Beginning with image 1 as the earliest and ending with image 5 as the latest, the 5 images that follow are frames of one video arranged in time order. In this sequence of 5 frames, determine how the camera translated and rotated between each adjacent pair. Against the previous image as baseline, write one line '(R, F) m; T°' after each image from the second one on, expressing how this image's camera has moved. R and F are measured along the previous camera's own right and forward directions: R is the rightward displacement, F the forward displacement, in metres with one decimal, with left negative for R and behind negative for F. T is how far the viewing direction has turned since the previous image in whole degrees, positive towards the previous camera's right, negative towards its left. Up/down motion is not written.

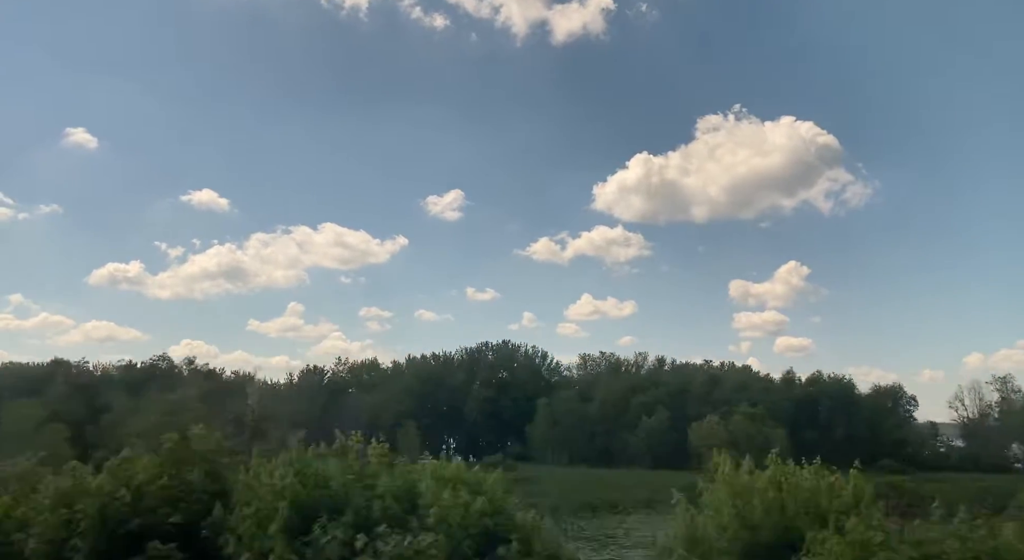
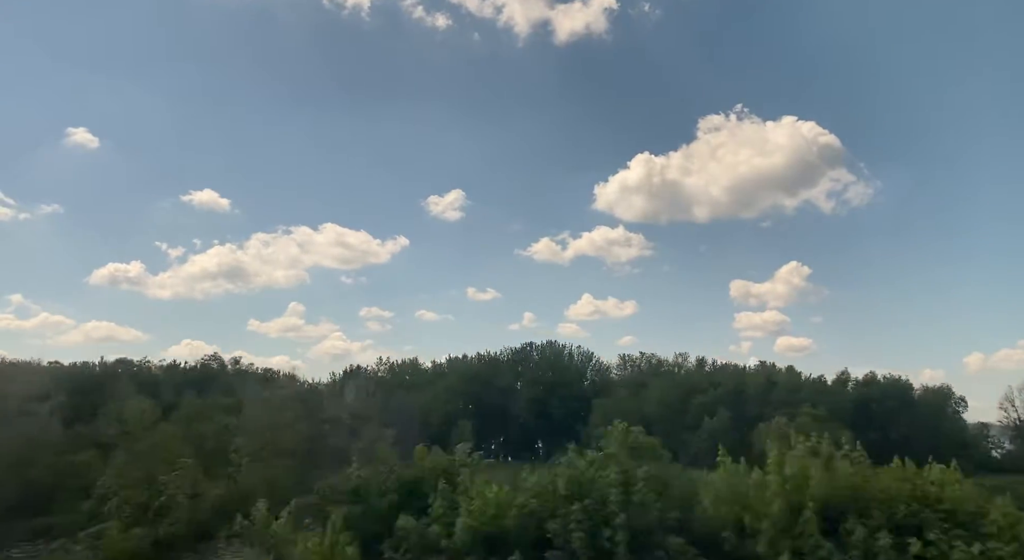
(-5.6, +0.6) m; 0°
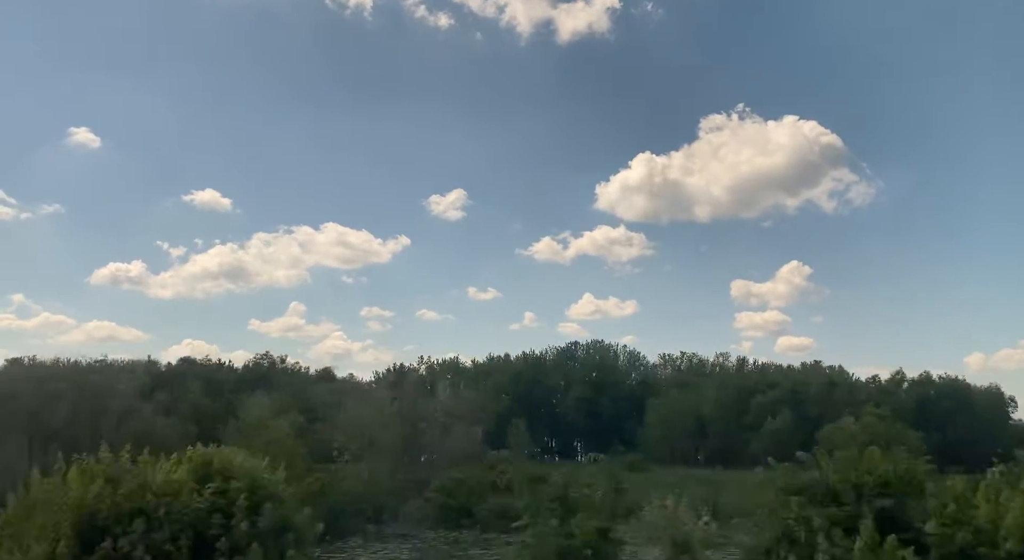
(-5.6, +0.6) m; 0°
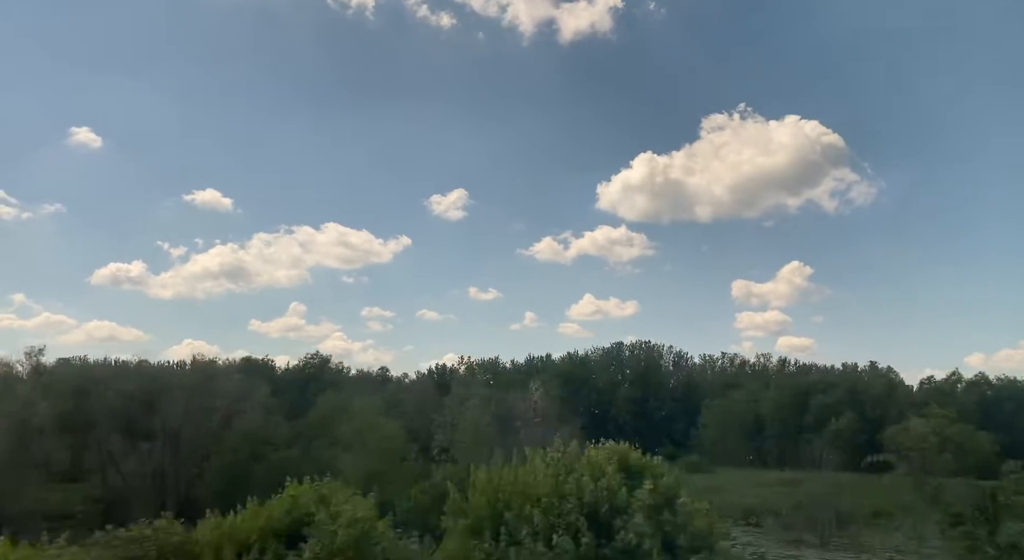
(-5.4, +0.9) m; 0°
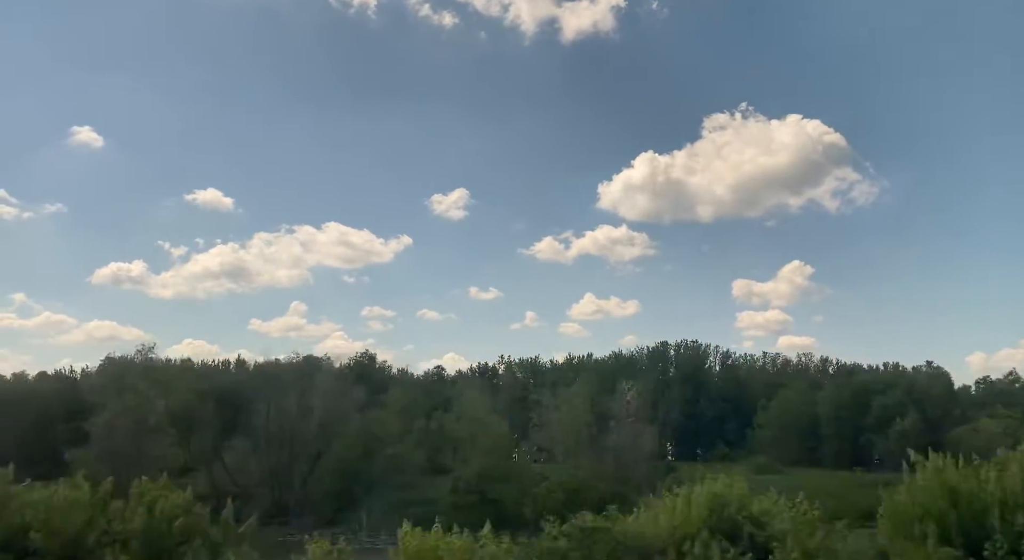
(-5.2, +1.1) m; 0°
